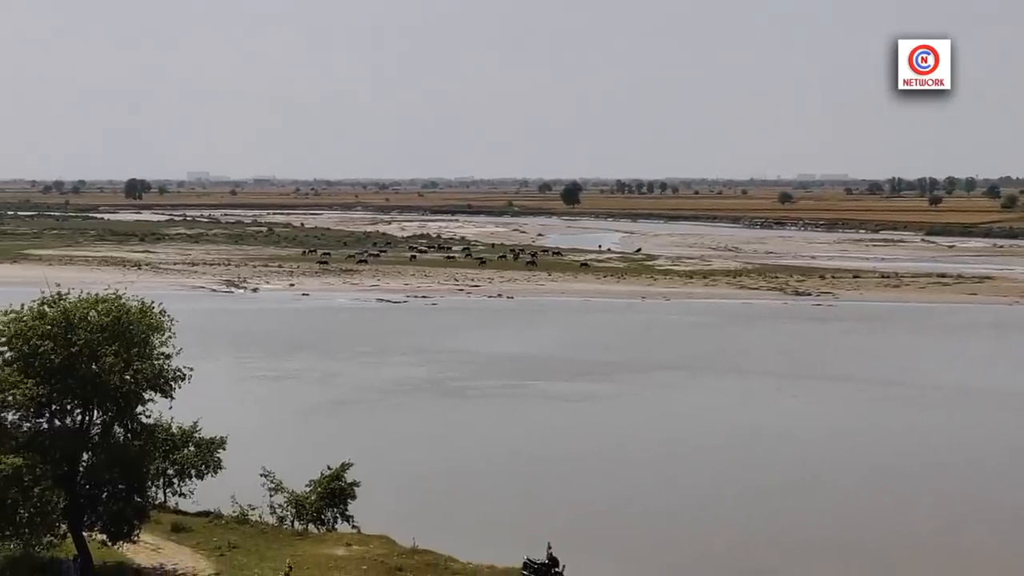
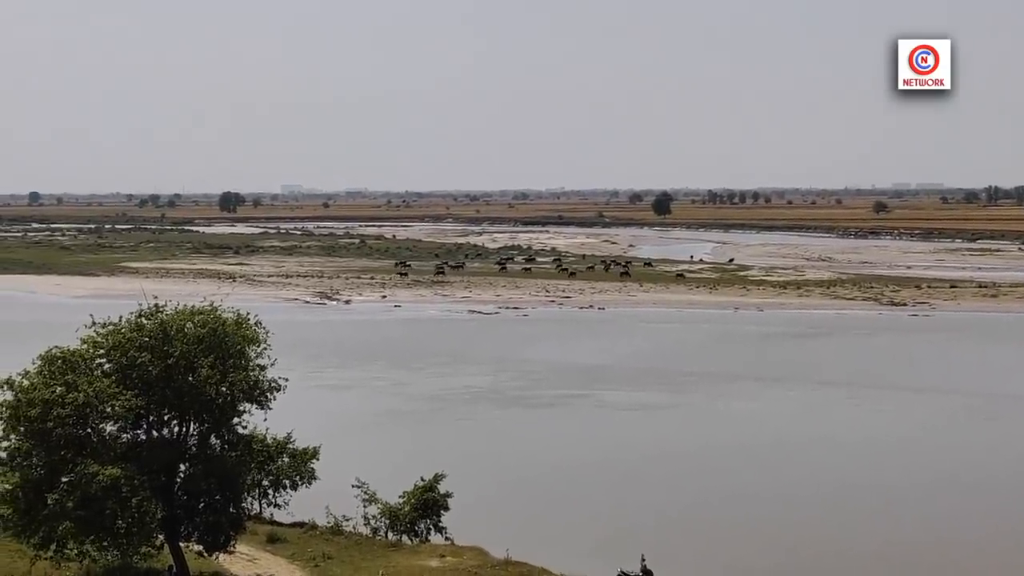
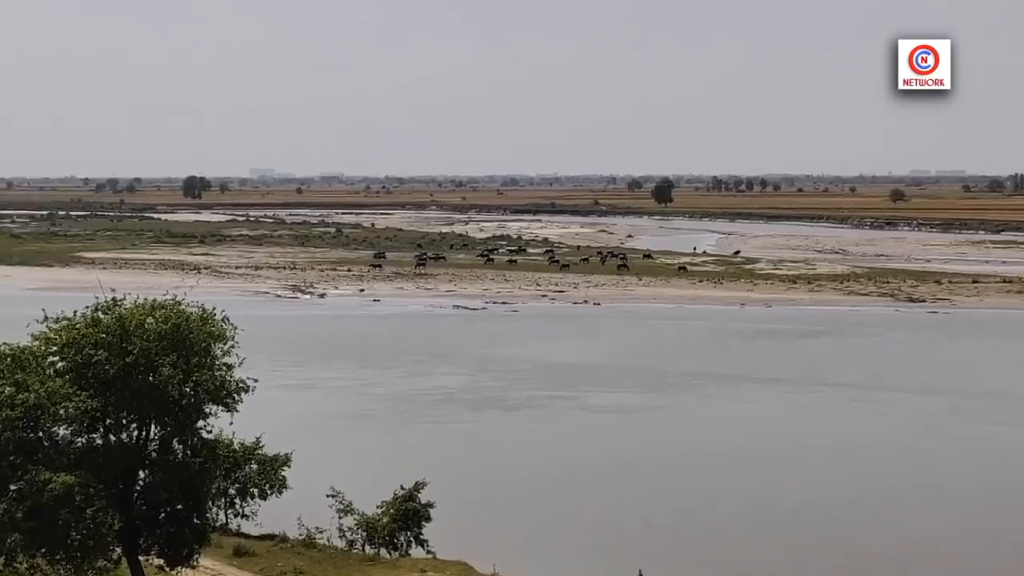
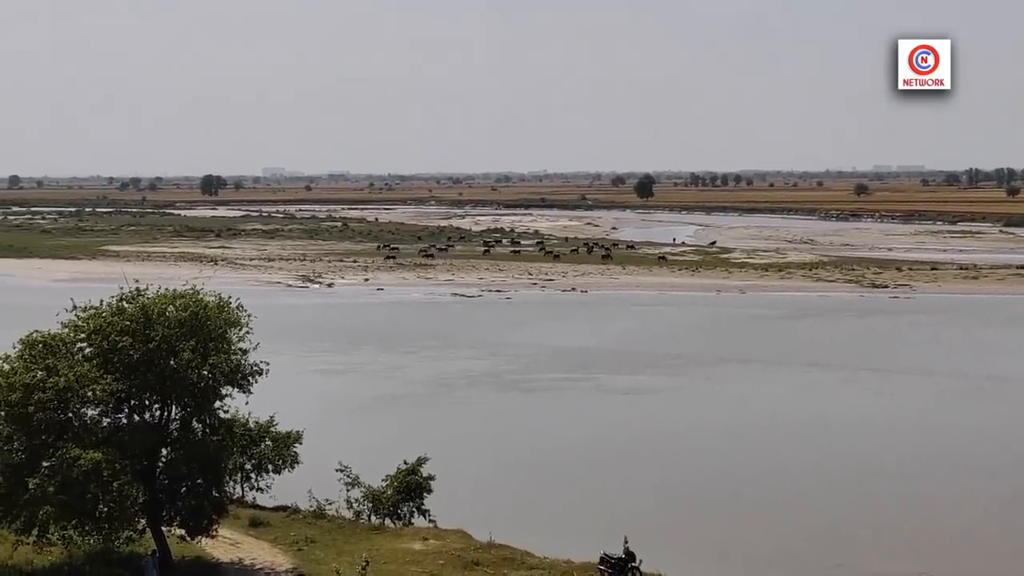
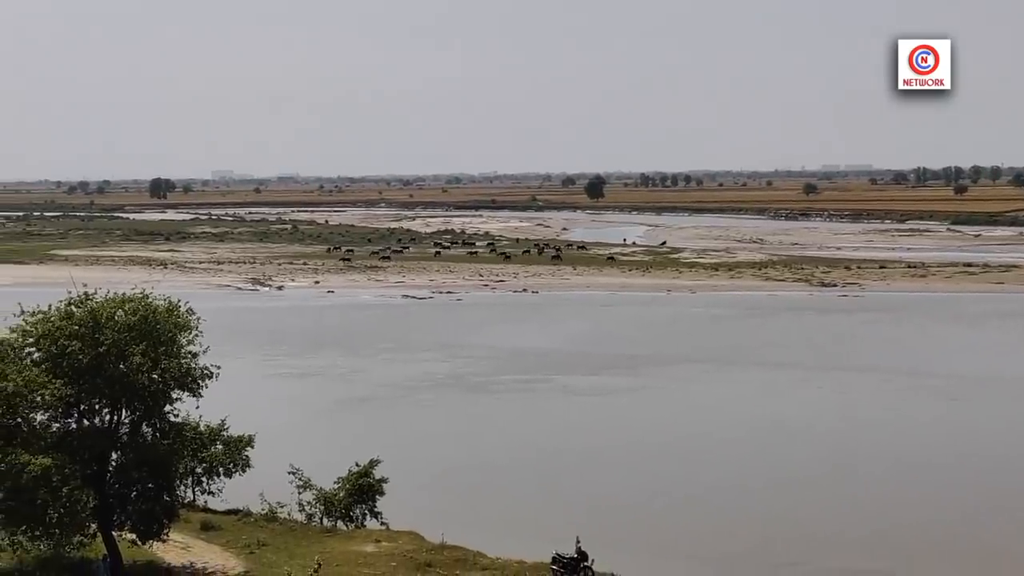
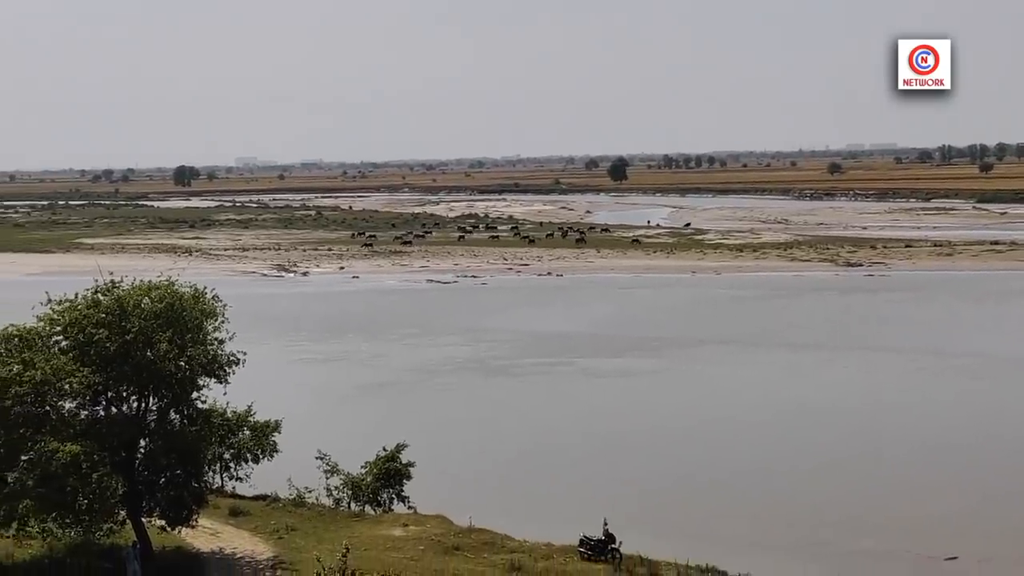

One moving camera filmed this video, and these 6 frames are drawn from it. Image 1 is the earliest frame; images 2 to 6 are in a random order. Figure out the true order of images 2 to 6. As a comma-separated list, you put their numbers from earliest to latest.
5, 6, 4, 2, 3
